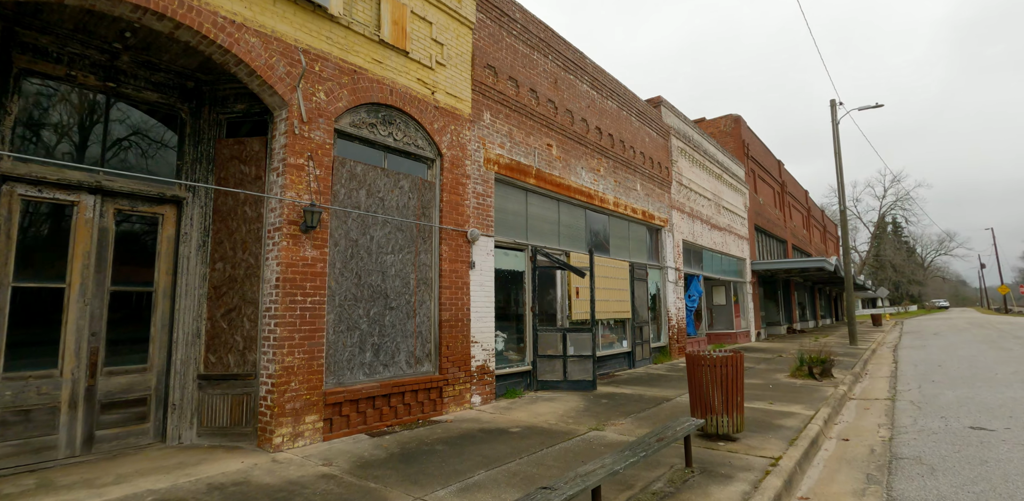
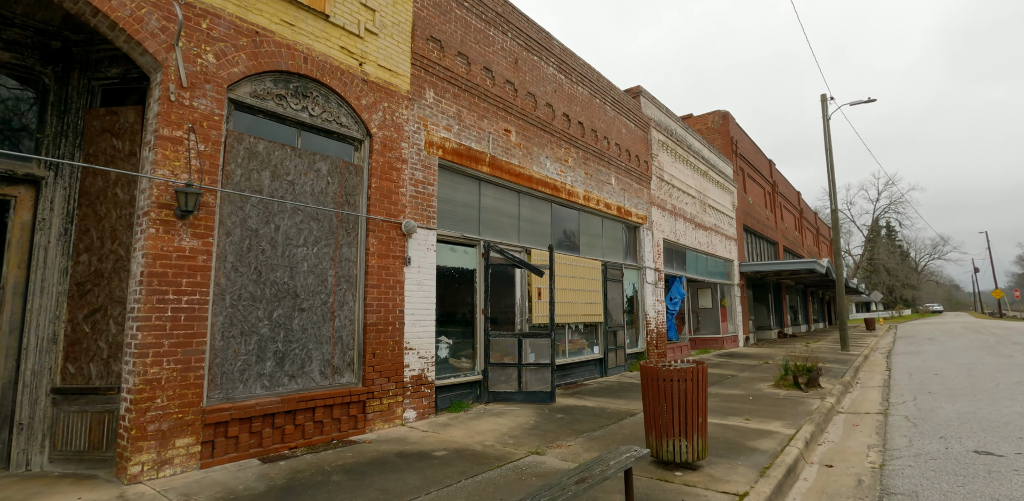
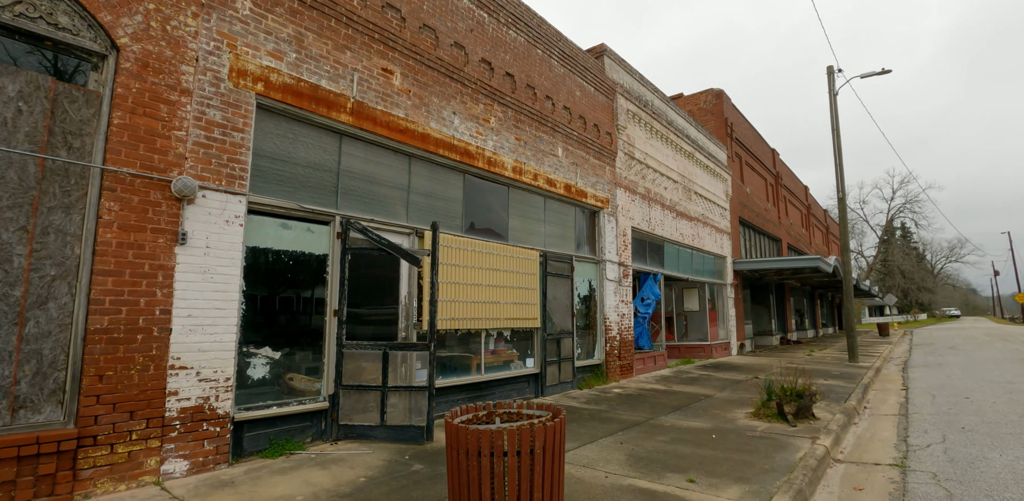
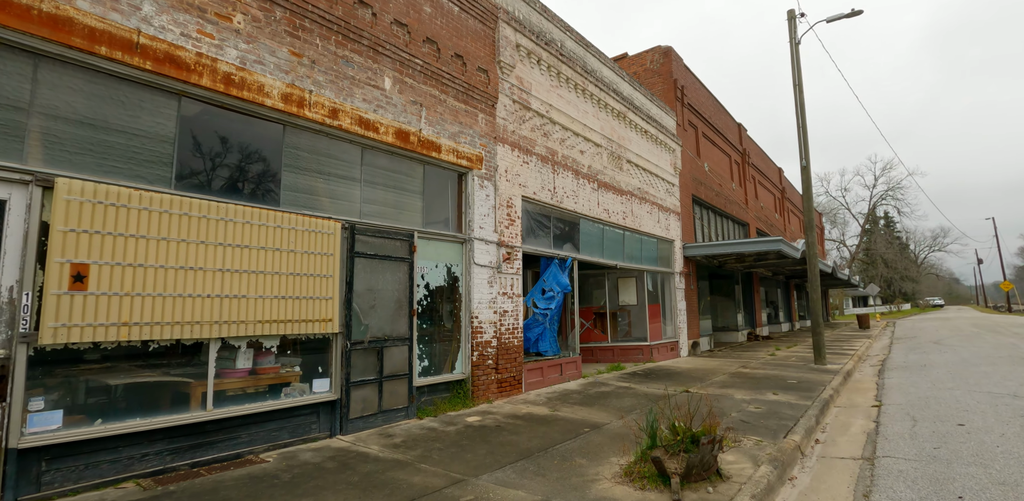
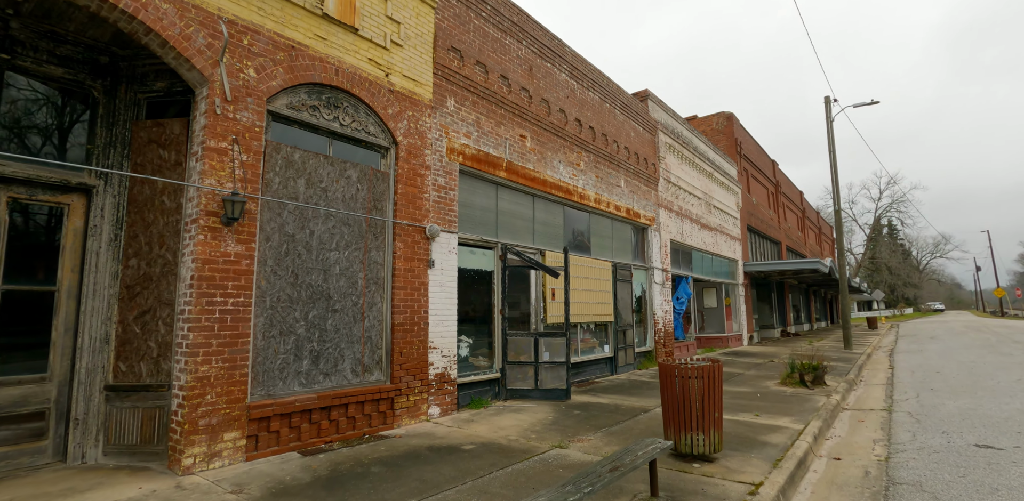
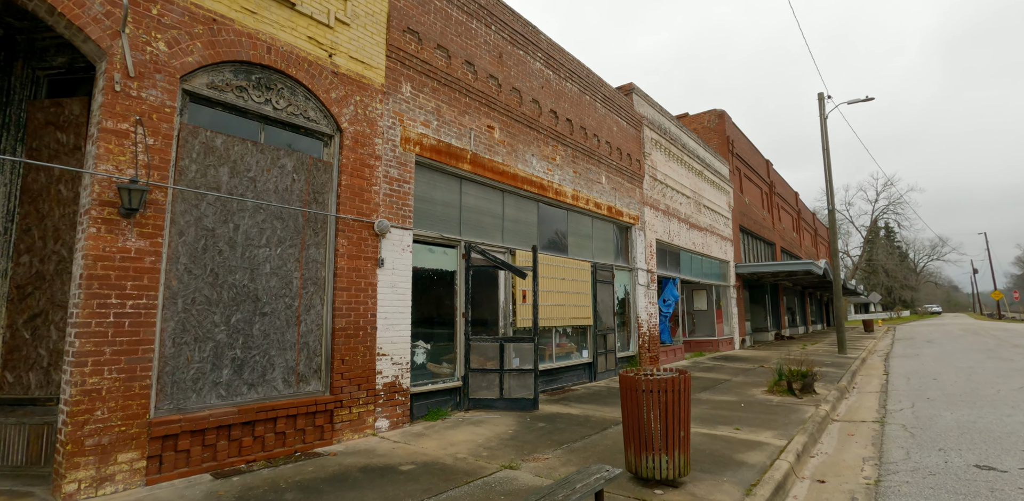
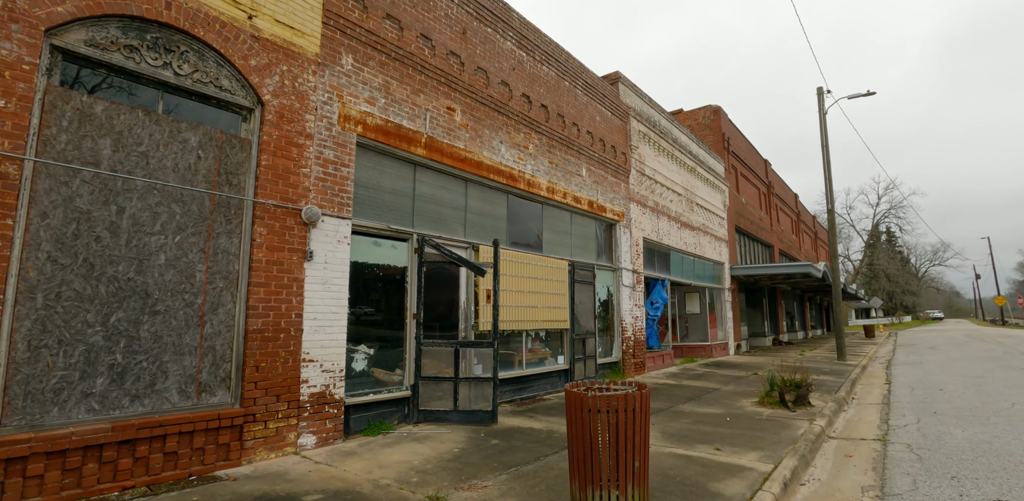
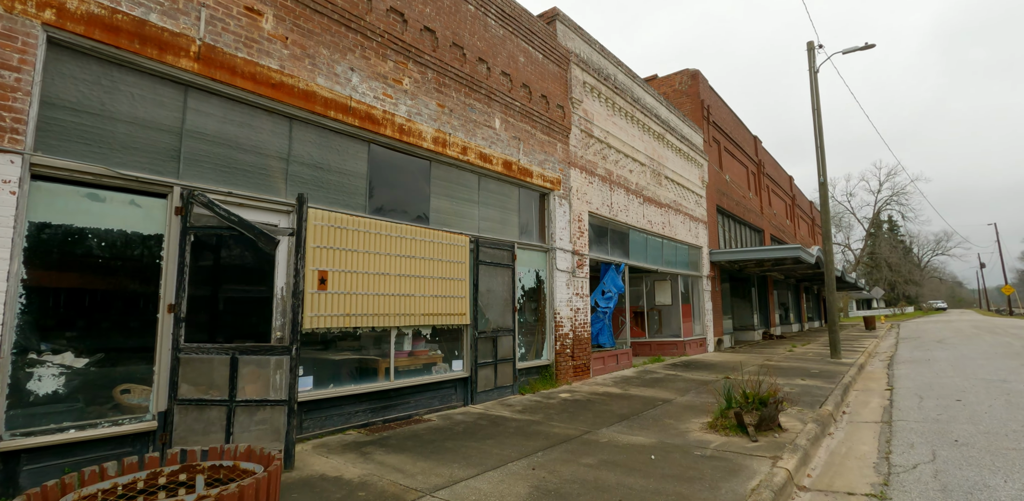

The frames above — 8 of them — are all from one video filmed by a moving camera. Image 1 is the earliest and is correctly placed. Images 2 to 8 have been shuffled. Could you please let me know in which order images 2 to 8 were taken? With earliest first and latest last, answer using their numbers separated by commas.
5, 2, 6, 7, 3, 8, 4
